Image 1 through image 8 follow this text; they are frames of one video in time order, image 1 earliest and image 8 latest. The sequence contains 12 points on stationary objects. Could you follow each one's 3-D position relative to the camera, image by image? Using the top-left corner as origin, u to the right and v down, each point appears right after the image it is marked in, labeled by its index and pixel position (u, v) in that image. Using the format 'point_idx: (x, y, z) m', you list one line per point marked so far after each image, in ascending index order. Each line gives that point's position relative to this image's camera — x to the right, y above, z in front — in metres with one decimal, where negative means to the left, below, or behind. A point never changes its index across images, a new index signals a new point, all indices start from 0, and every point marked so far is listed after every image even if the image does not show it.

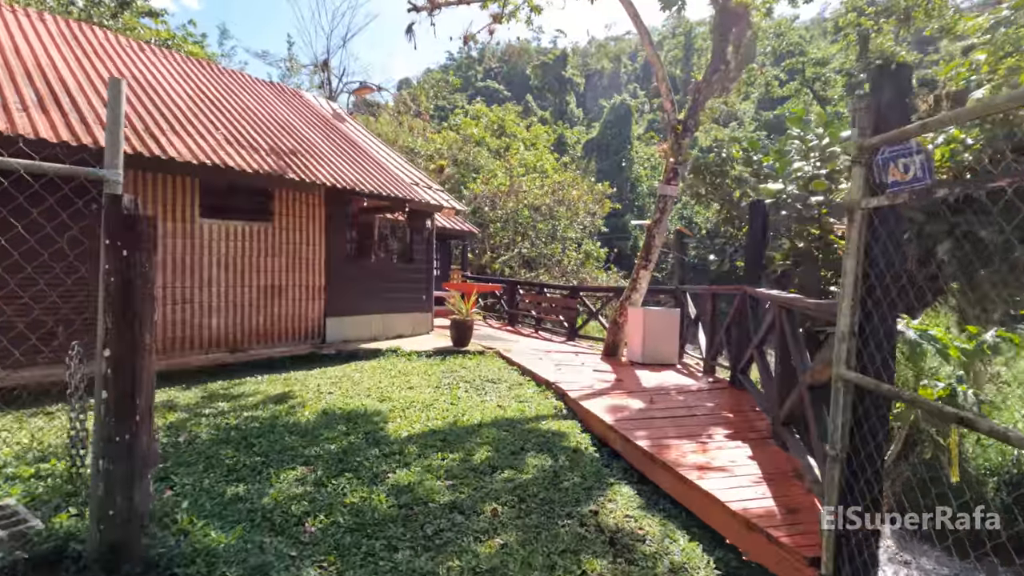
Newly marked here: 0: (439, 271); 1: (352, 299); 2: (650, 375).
0: (-1.9, +0.4, +14.0) m
1: (-2.3, -0.2, +8.0) m
2: (+1.7, -1.1, +6.5) m
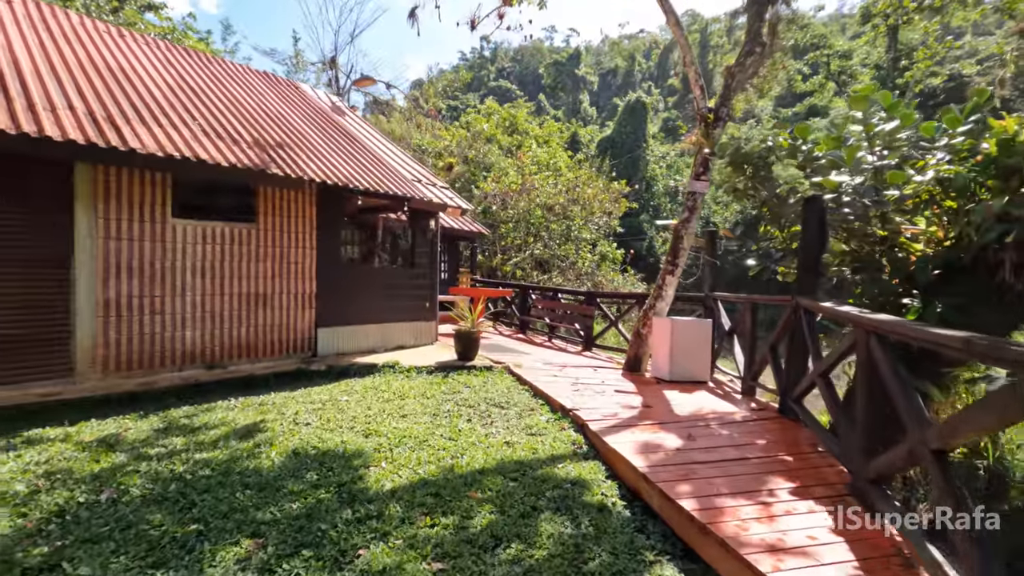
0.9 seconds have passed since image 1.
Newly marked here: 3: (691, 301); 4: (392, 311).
0: (-1.6, +0.3, +13.3) m
1: (-2.2, -0.3, +7.3) m
2: (+1.8, -1.2, +5.7) m
3: (+2.6, -0.2, +7.8) m
4: (-1.7, -0.3, +7.8) m
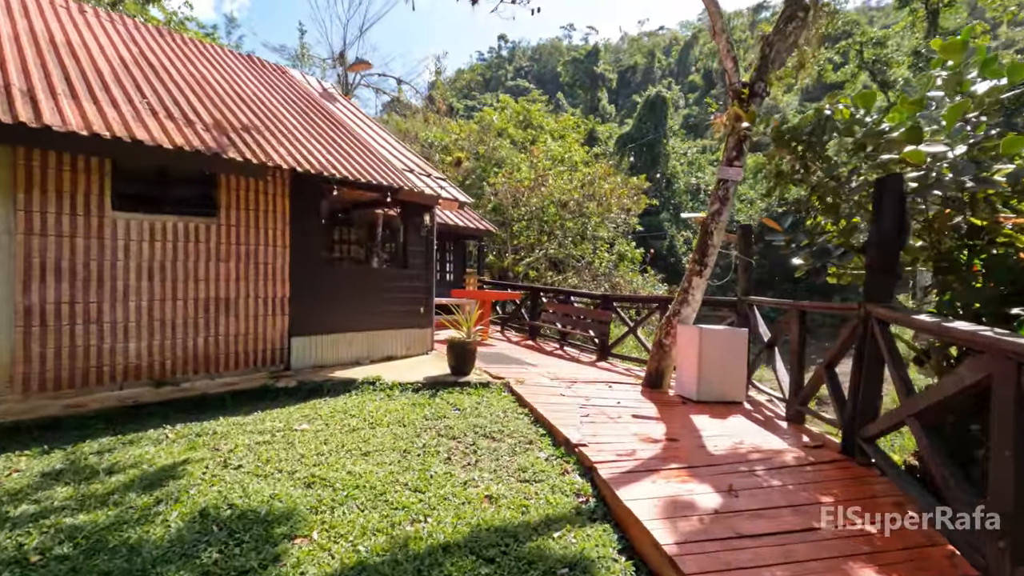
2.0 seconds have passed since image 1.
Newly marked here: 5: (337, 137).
0: (-1.4, +0.3, +12.4) m
1: (-2.2, -0.3, +6.4) m
2: (+1.7, -1.2, +4.7) m
3: (+2.6, -0.2, +6.8) m
4: (-1.7, -0.4, +6.9) m
5: (-2.3, +2.0, +7.1) m
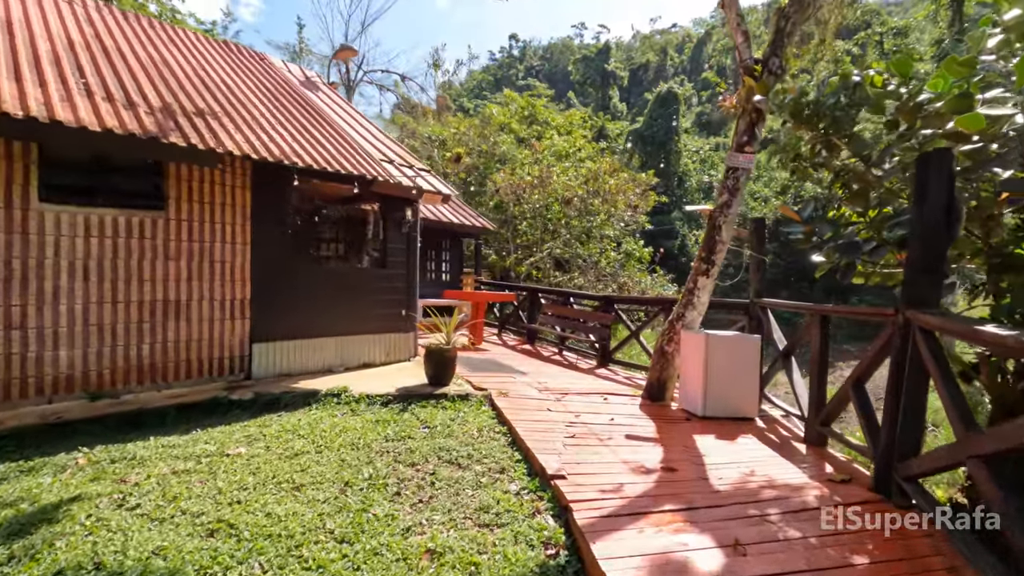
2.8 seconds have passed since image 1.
0: (-1.4, +0.3, +11.9) m
1: (-2.3, -0.3, +5.9) m
2: (+1.5, -1.2, +4.0) m
3: (+2.5, -0.2, +6.1) m
4: (-1.8, -0.4, +6.3) m
5: (-2.4, +2.0, +6.5) m
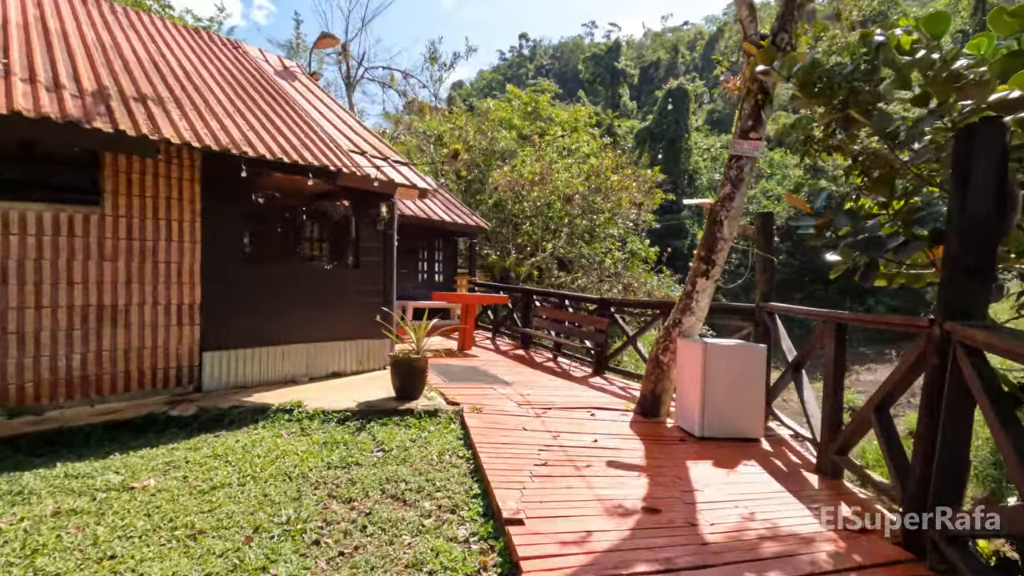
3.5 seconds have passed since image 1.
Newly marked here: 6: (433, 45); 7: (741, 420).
0: (-1.5, +0.2, +11.3) m
1: (-2.5, -0.3, +5.4) m
2: (+1.3, -1.2, +3.4) m
3: (+2.3, -0.3, +5.5) m
4: (-2.0, -0.4, +5.8) m
5: (-2.6, +1.9, +6.0) m
6: (-2.2, +6.6, +14.7) m
7: (+1.9, -1.1, +4.5) m
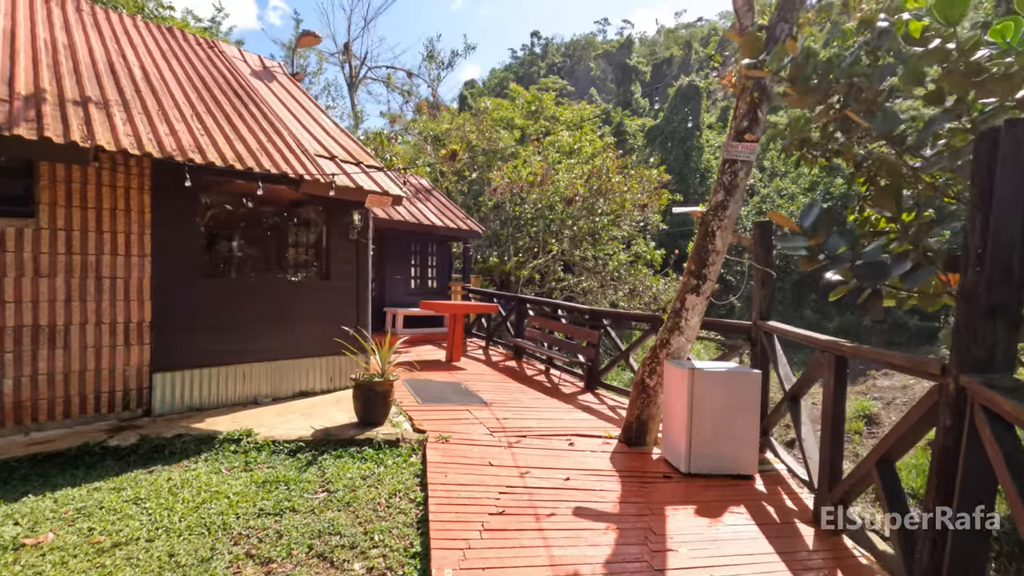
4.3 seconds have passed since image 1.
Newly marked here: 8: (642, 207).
0: (-1.6, +0.1, +11.0) m
1: (-2.8, -0.5, +5.0) m
2: (+1.0, -1.4, +3.0) m
3: (+2.1, -0.4, +5.0) m
4: (-2.2, -0.6, +5.5) m
5: (-2.8, +1.8, +5.7) m
6: (-2.2, +6.5, +14.3) m
7: (+1.6, -1.3, +4.0) m
8: (+3.6, +2.3, +15.1) m
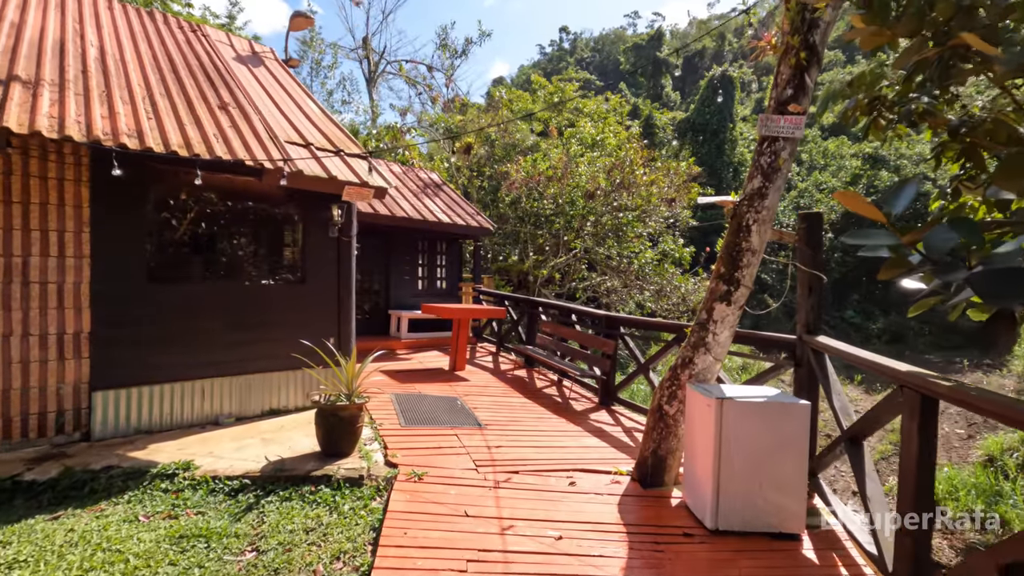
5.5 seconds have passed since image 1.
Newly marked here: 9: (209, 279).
0: (-1.3, +0.1, +10.3) m
1: (-2.8, -0.5, +4.4) m
2: (+0.9, -1.4, +2.2) m
3: (+2.0, -0.4, +4.2) m
4: (-2.3, -0.6, +4.9) m
5: (-2.8, +1.8, +5.1) m
6: (-1.7, +6.5, +13.7) m
7: (+1.5, -1.3, +3.2) m
8: (+4.1, +2.3, +14.1) m
9: (-2.6, +0.1, +4.6) m
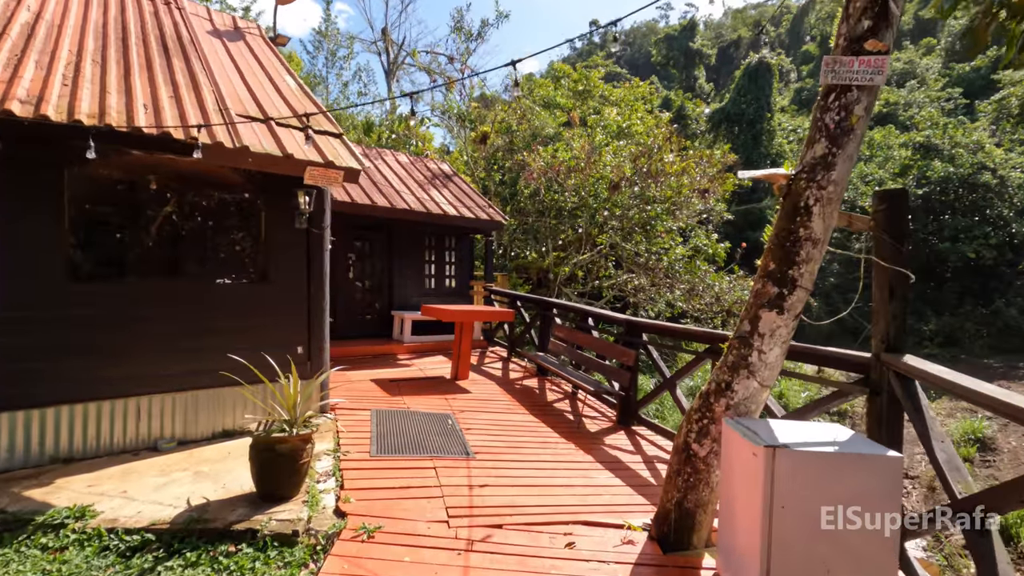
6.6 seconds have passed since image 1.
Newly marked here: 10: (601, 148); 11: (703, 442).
0: (-1.0, +0.1, +9.5) m
1: (-2.9, -0.5, +3.7) m
2: (+0.7, -1.4, +1.3) m
3: (+1.9, -0.5, +3.2) m
4: (-2.3, -0.6, +4.1) m
5: (-2.9, +1.8, +4.4) m
6: (-1.3, +6.5, +12.9) m
7: (+1.4, -1.3, +2.3) m
8: (+4.6, +2.3, +13.0) m
9: (-2.6, +0.1, +3.9) m
10: (+2.1, +3.3, +12.8) m
11: (+1.0, -0.8, +2.8) m
